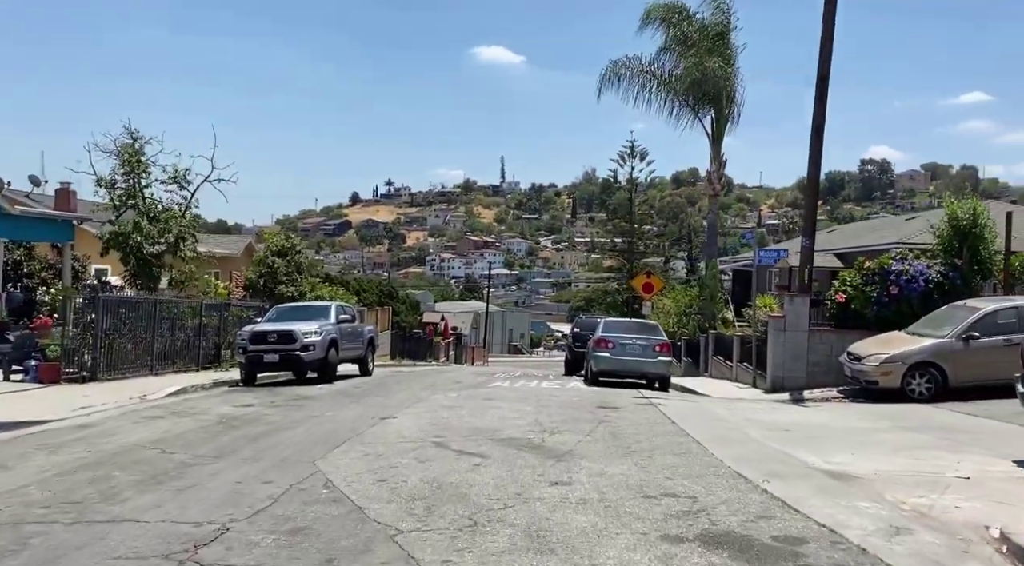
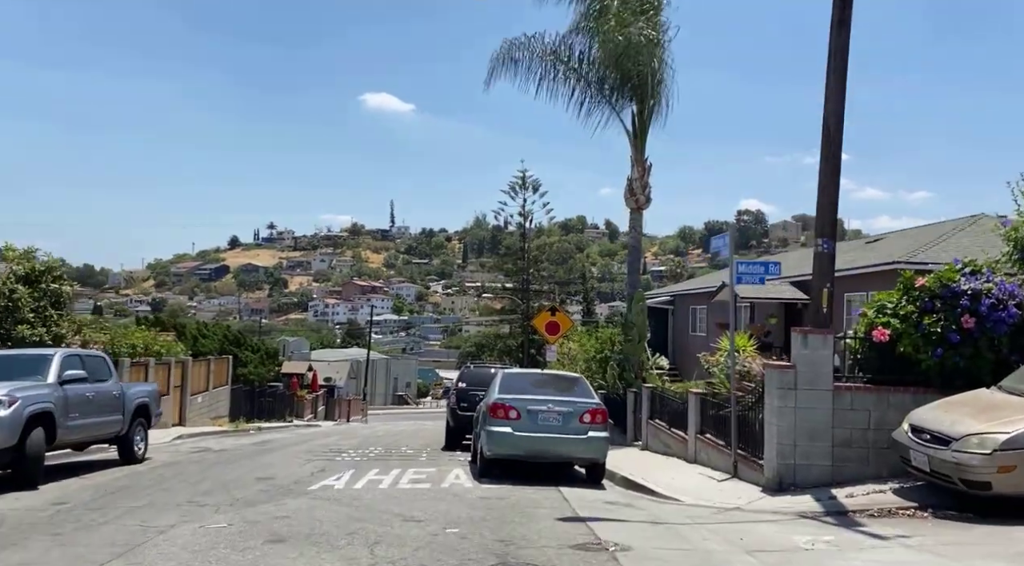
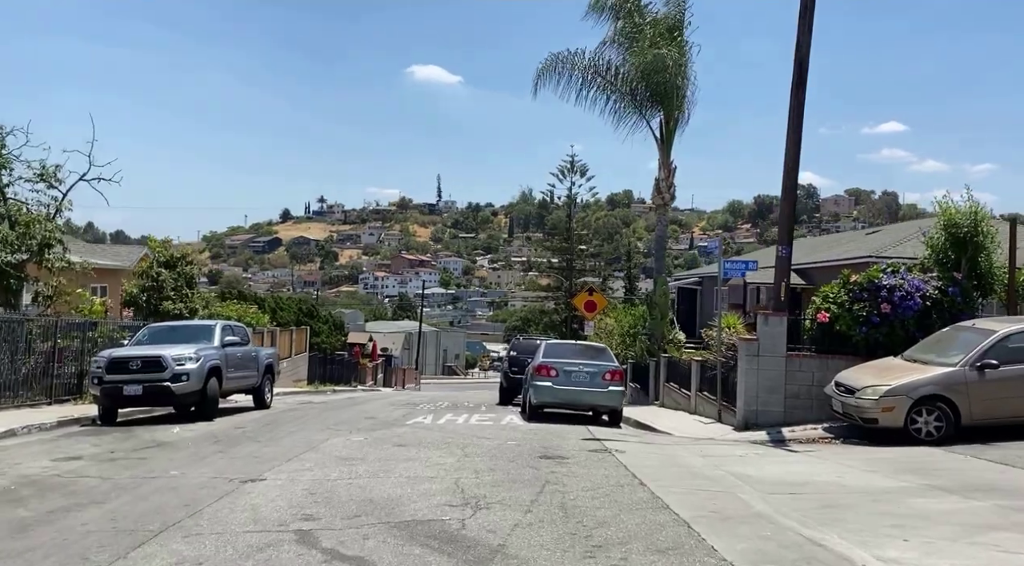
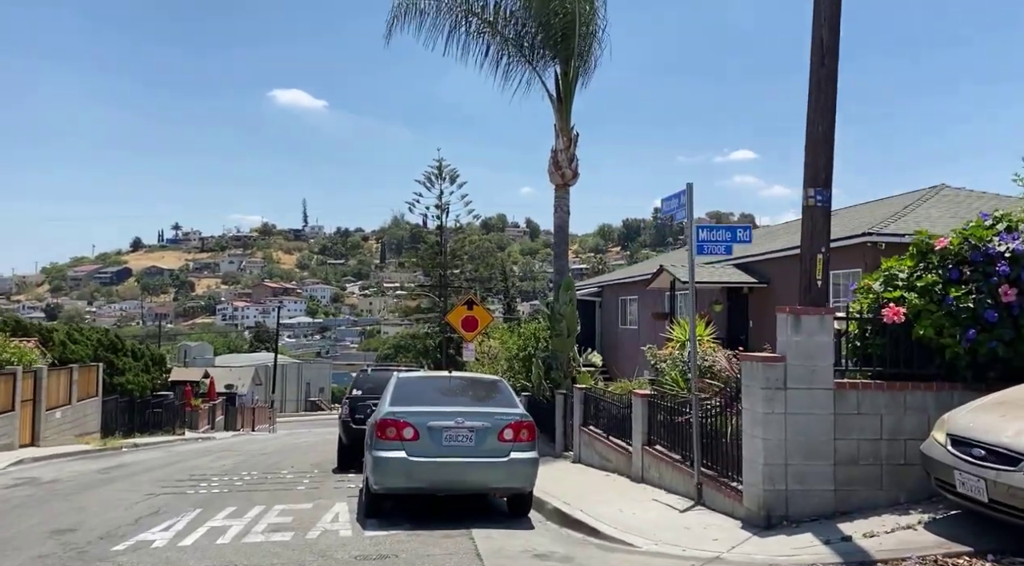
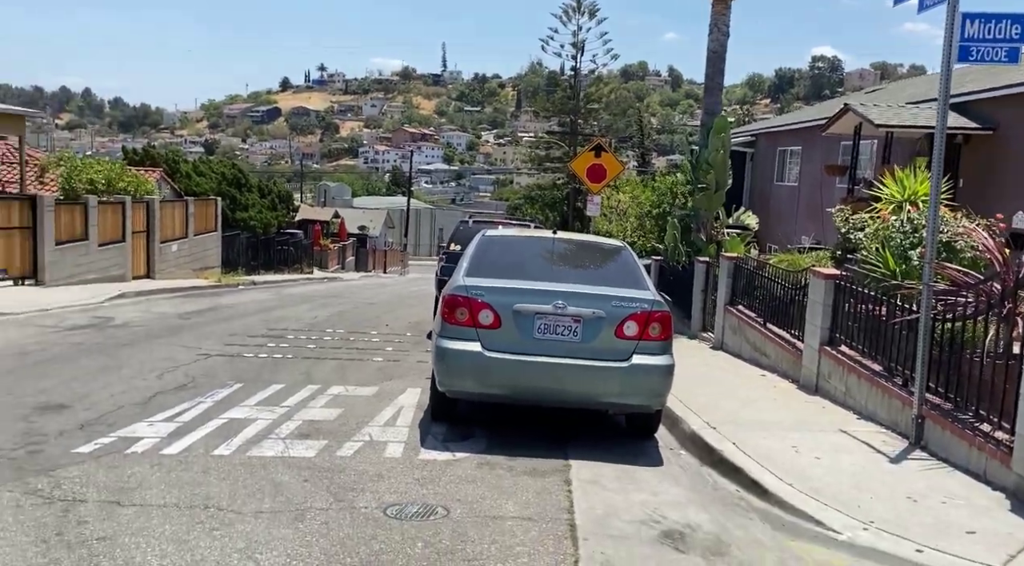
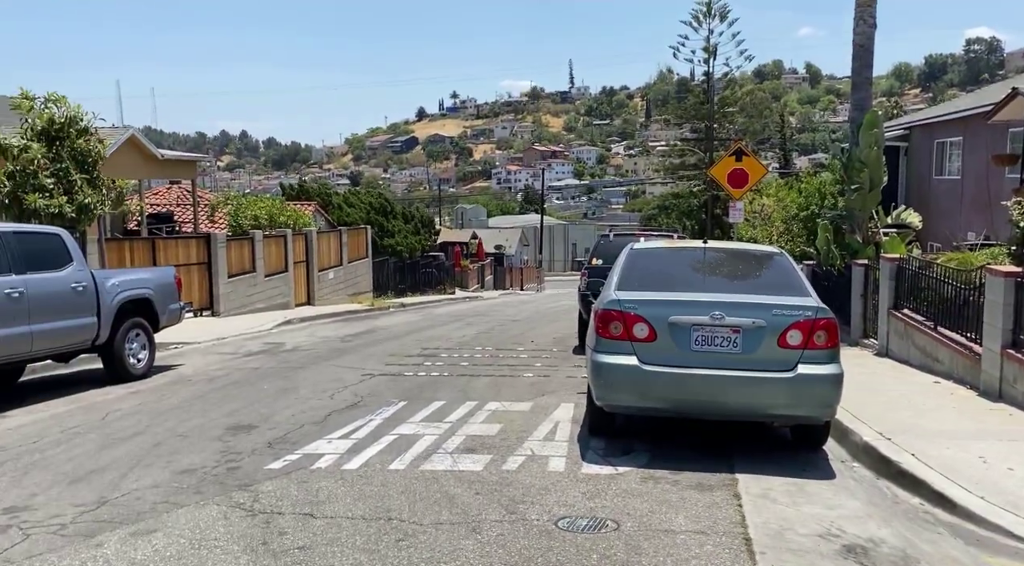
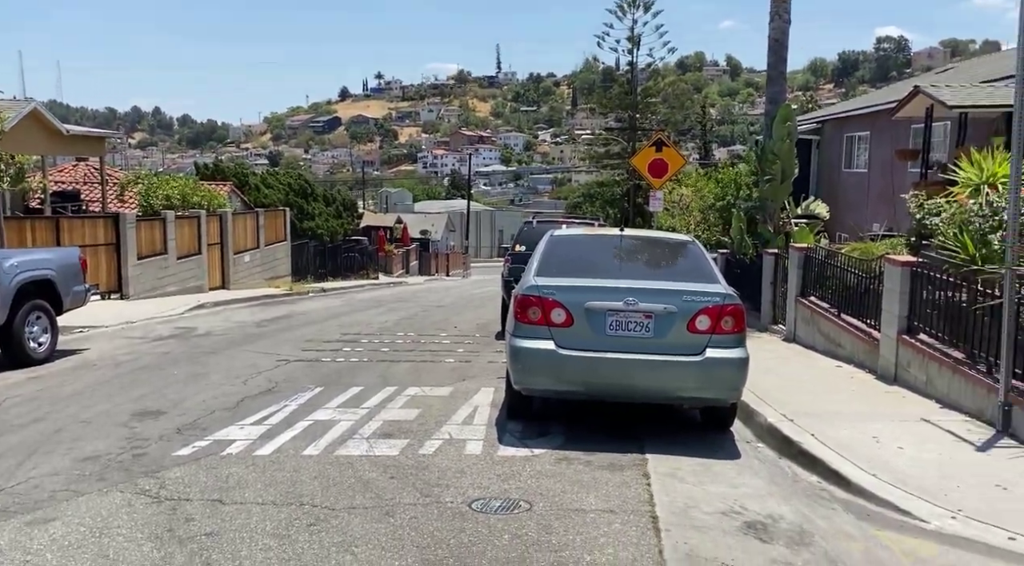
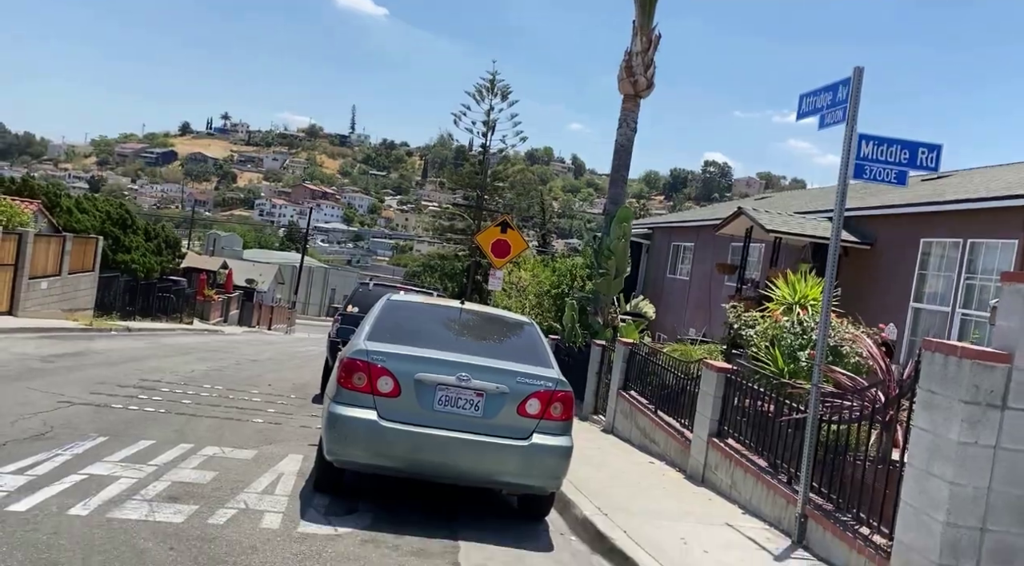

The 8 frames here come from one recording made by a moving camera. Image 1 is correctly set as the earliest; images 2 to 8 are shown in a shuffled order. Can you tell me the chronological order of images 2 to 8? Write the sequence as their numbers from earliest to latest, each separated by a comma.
3, 2, 4, 8, 5, 6, 7
